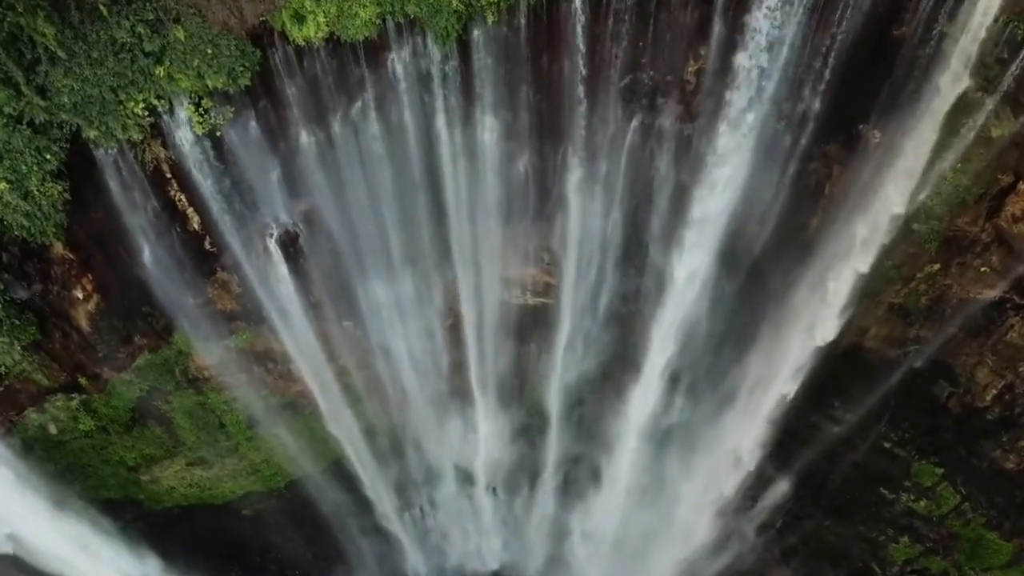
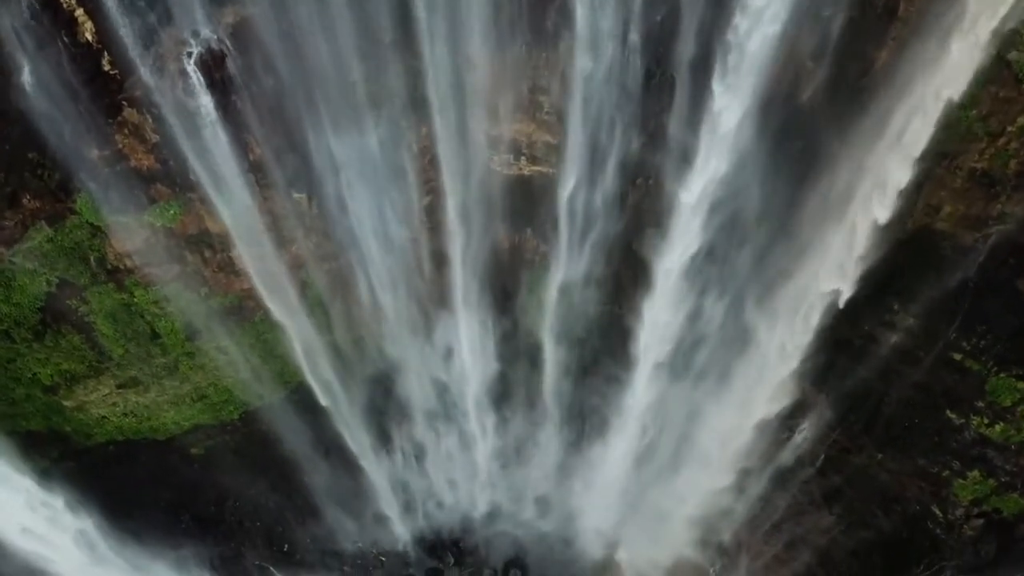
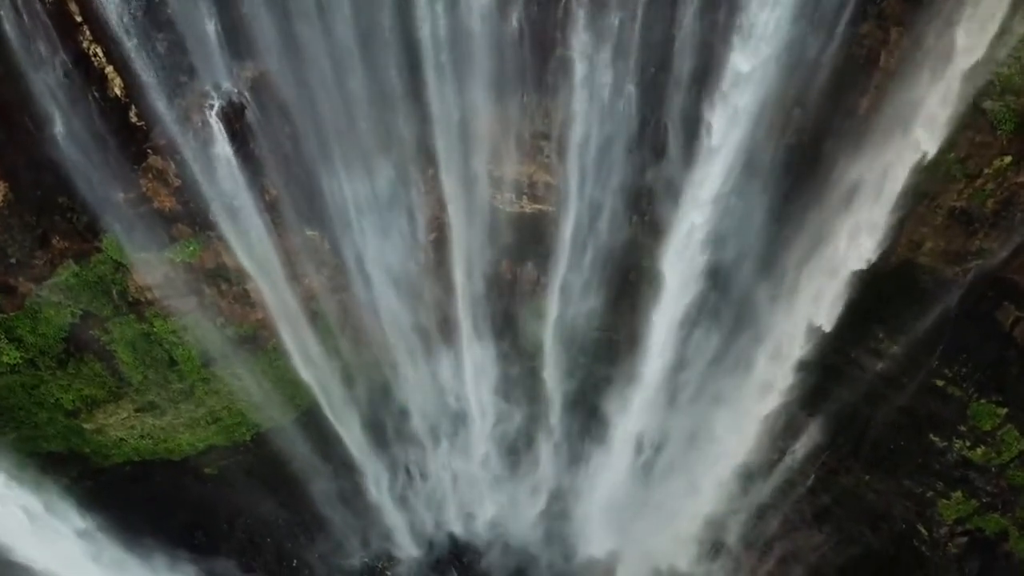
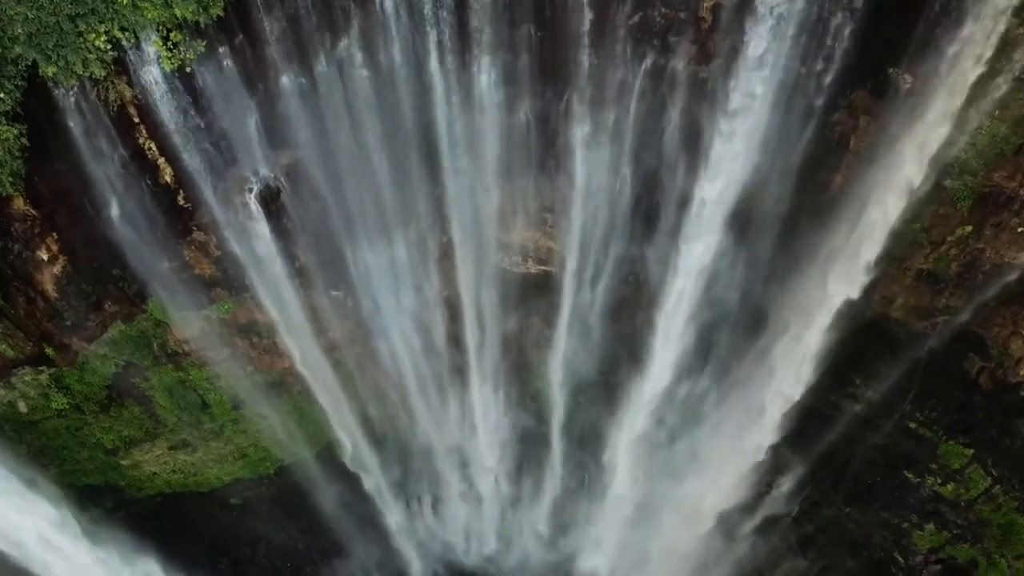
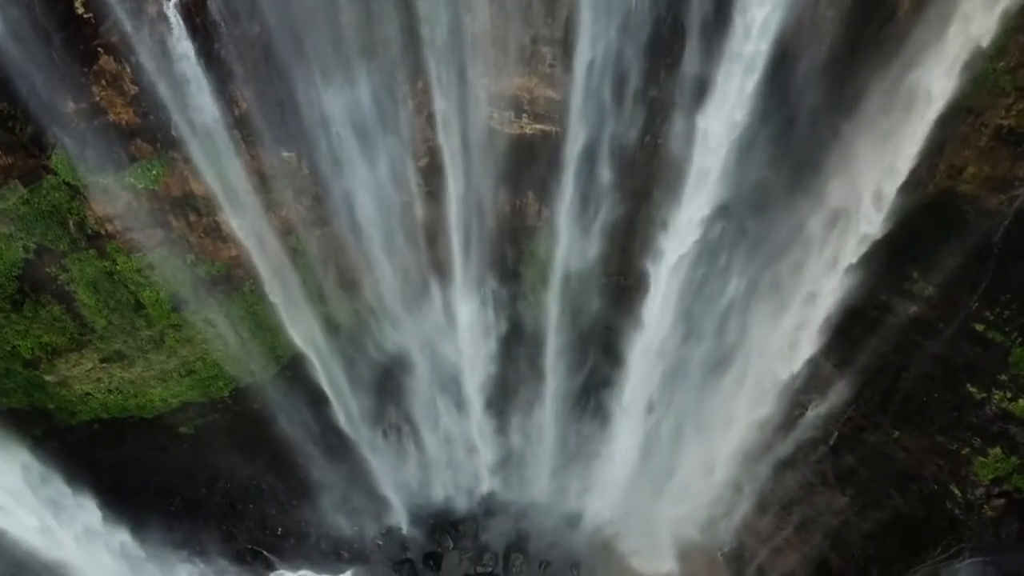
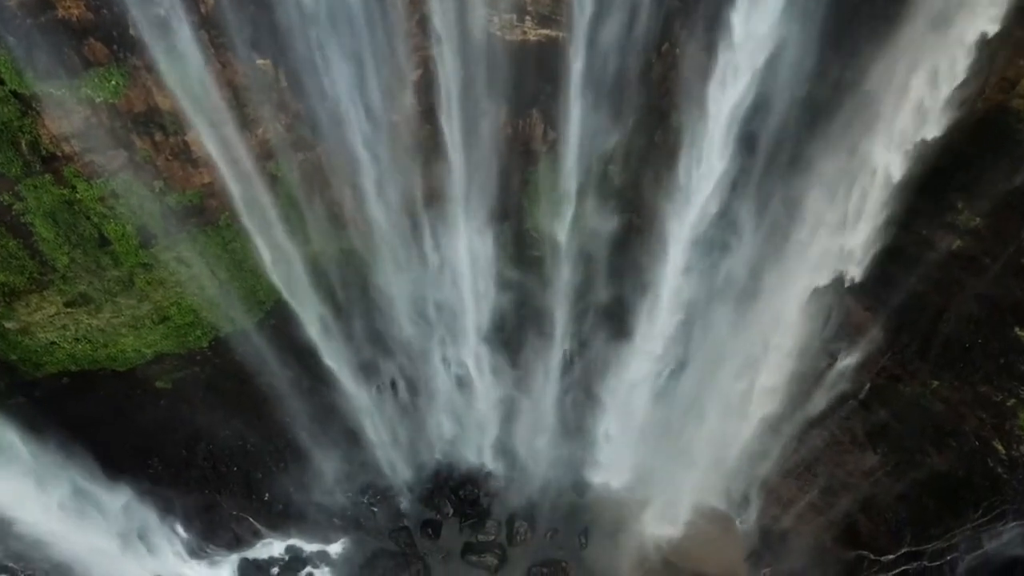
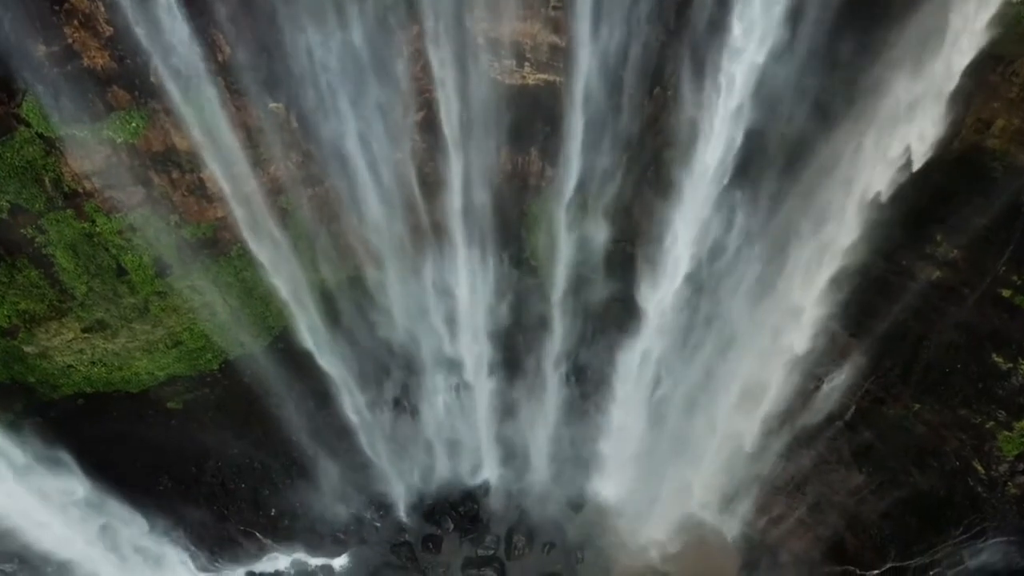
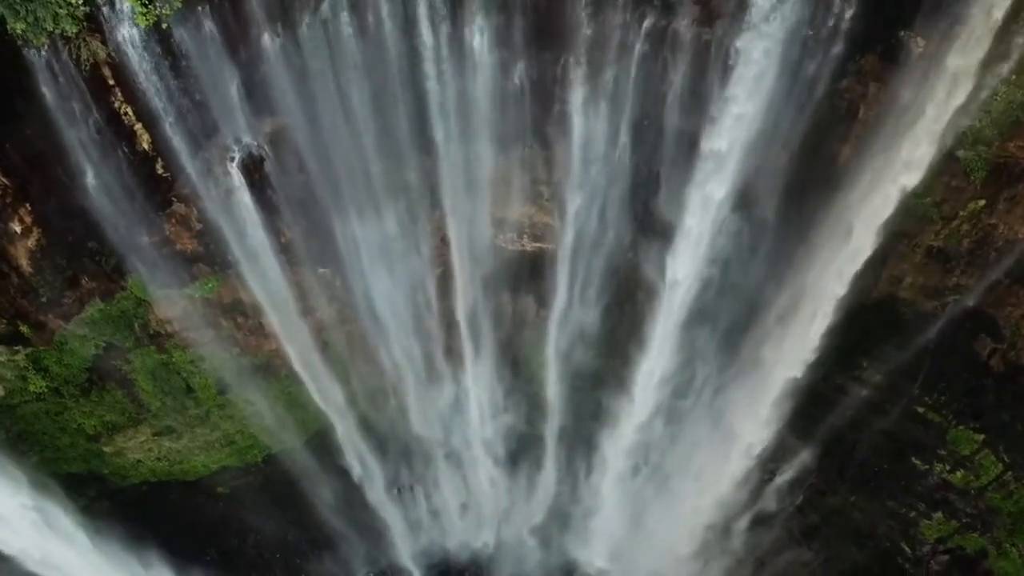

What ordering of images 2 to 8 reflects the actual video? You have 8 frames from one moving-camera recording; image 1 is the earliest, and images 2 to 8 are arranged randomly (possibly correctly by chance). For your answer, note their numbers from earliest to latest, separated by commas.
4, 8, 3, 2, 5, 7, 6
